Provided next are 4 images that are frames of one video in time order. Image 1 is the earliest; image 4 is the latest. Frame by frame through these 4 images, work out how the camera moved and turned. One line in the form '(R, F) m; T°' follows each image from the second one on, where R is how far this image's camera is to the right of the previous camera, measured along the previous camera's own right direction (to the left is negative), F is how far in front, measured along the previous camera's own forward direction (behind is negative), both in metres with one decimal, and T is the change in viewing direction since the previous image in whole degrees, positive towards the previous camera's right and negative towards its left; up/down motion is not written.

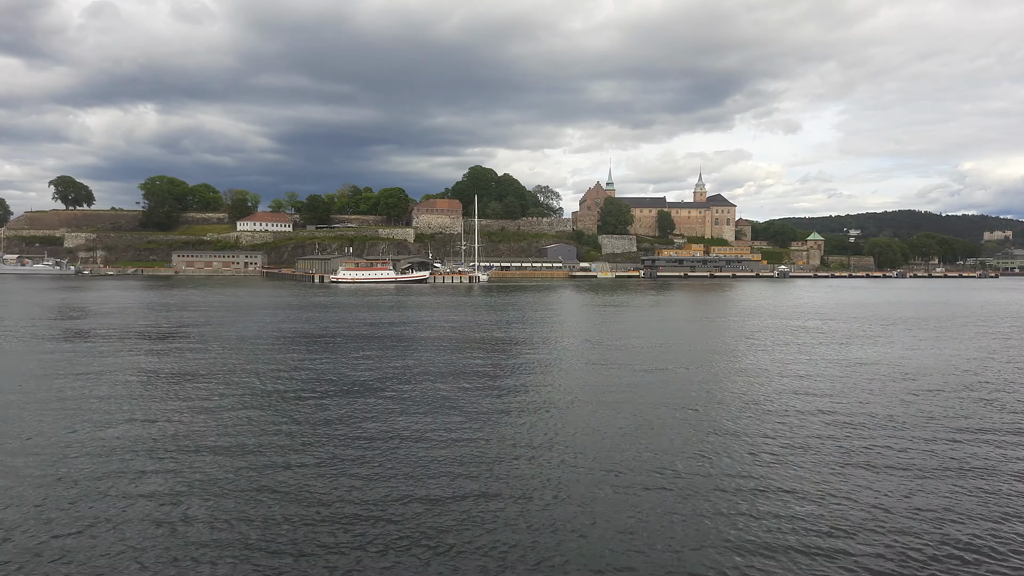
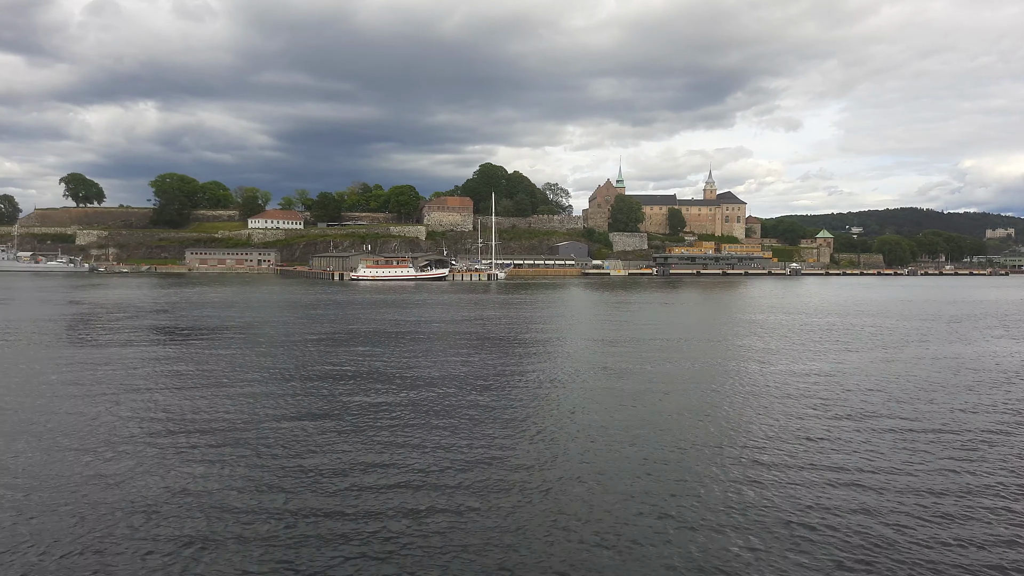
(-1.0, 0.0) m; 0°
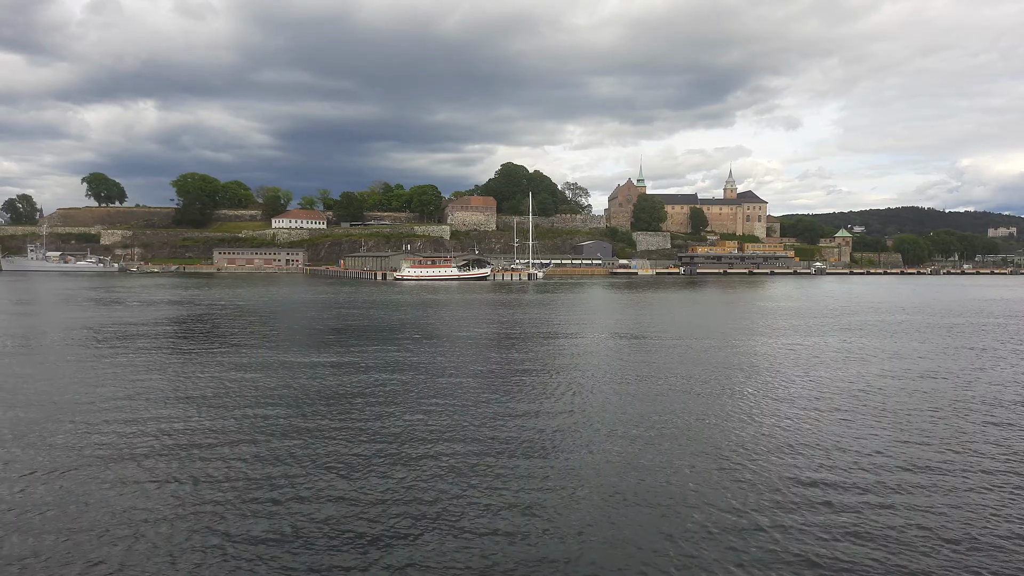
(-2.2, 0.0) m; 0°
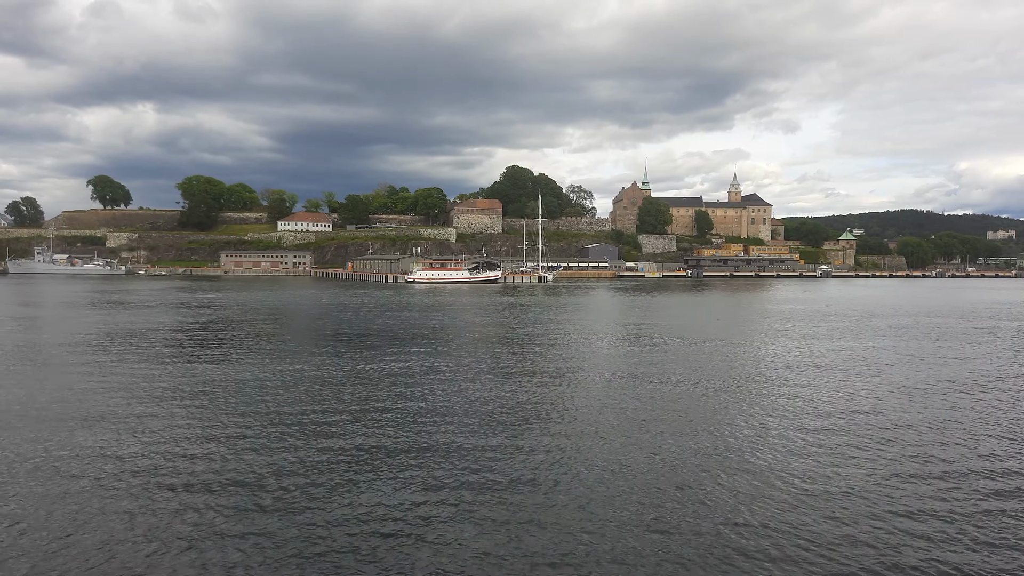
(-0.6, 0.0) m; 0°
